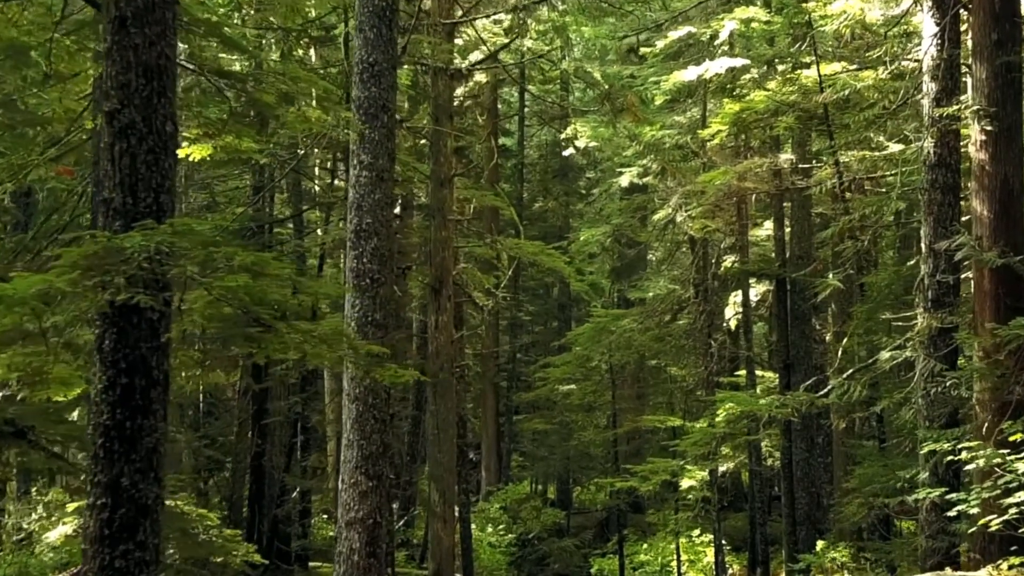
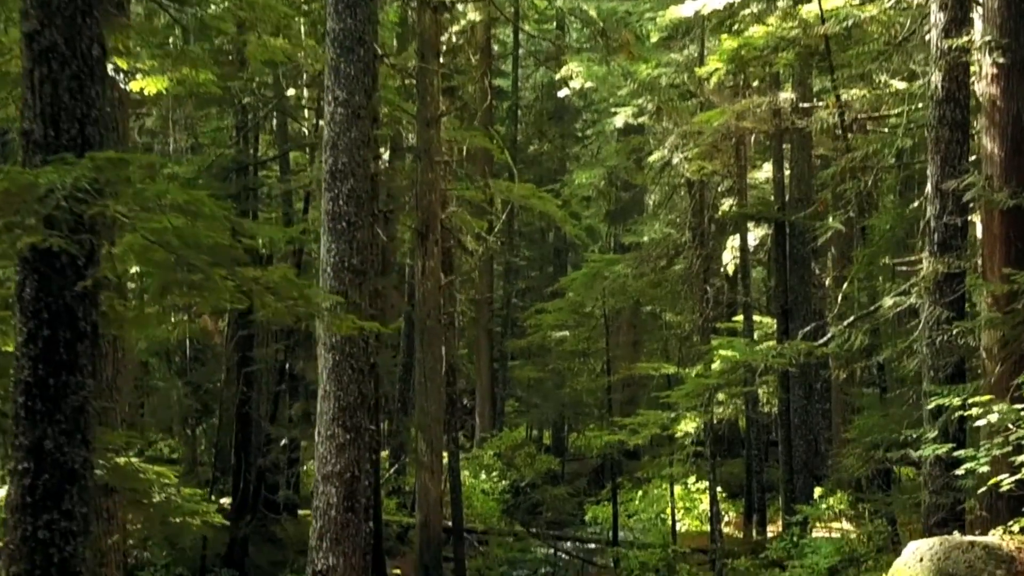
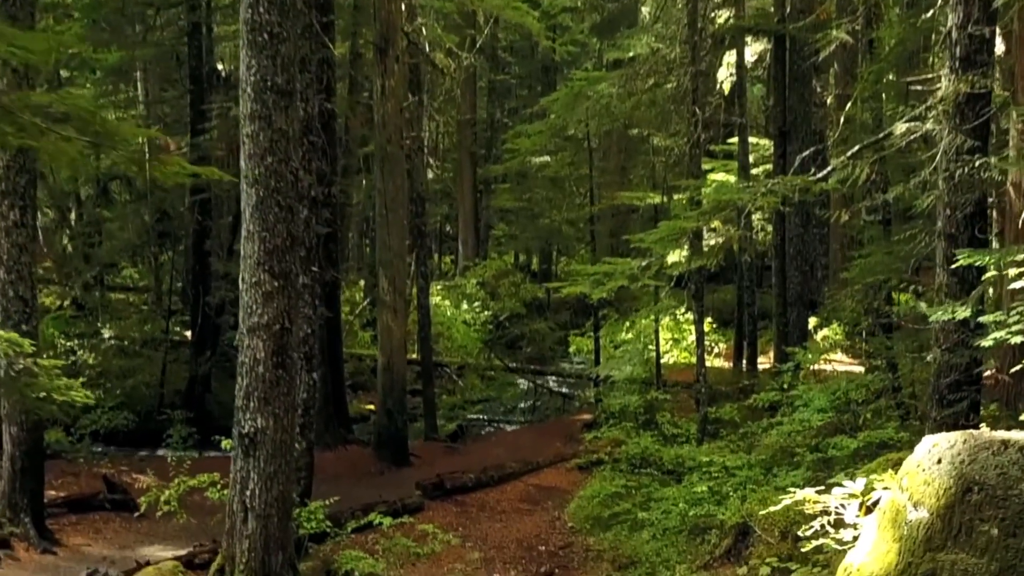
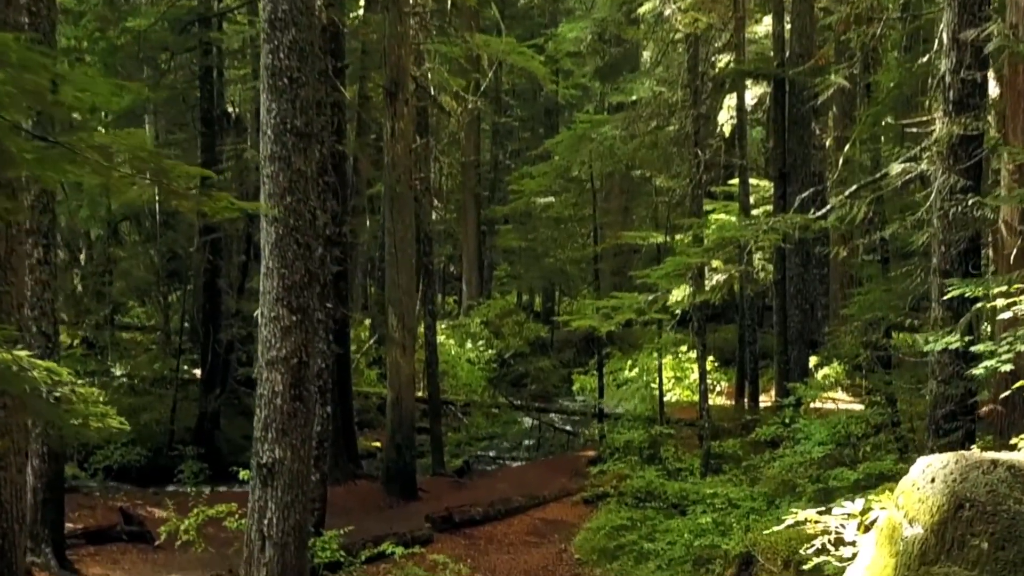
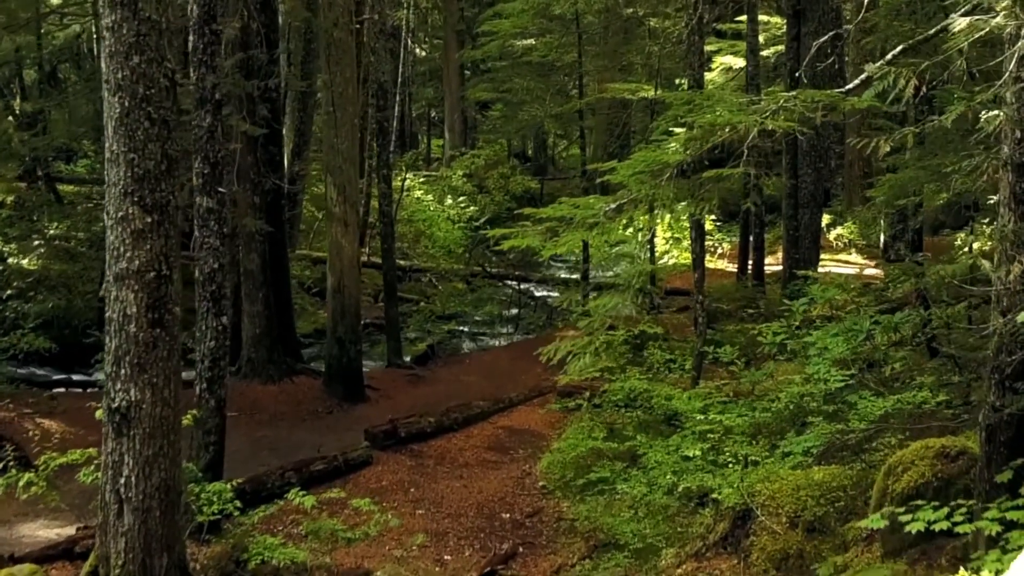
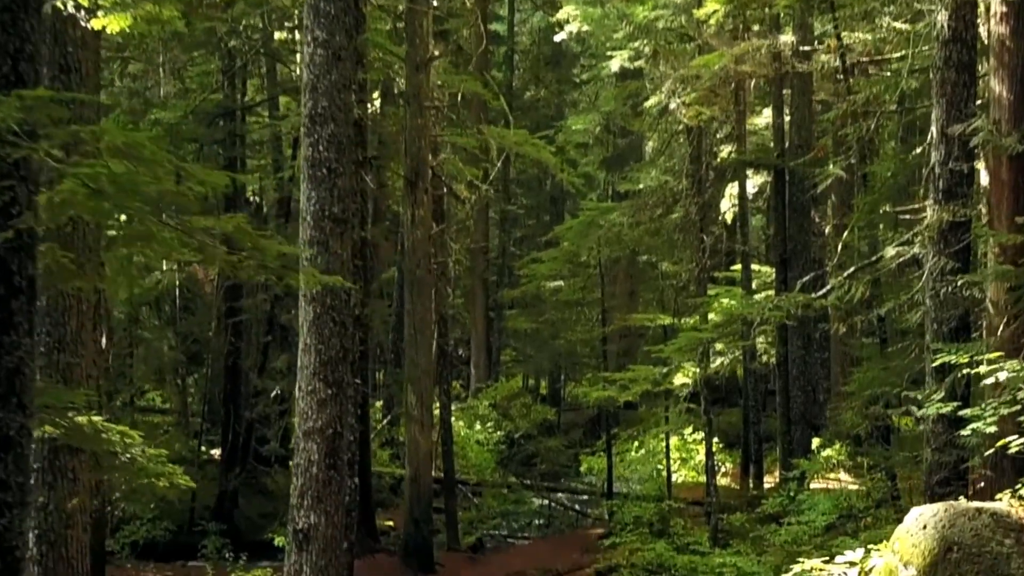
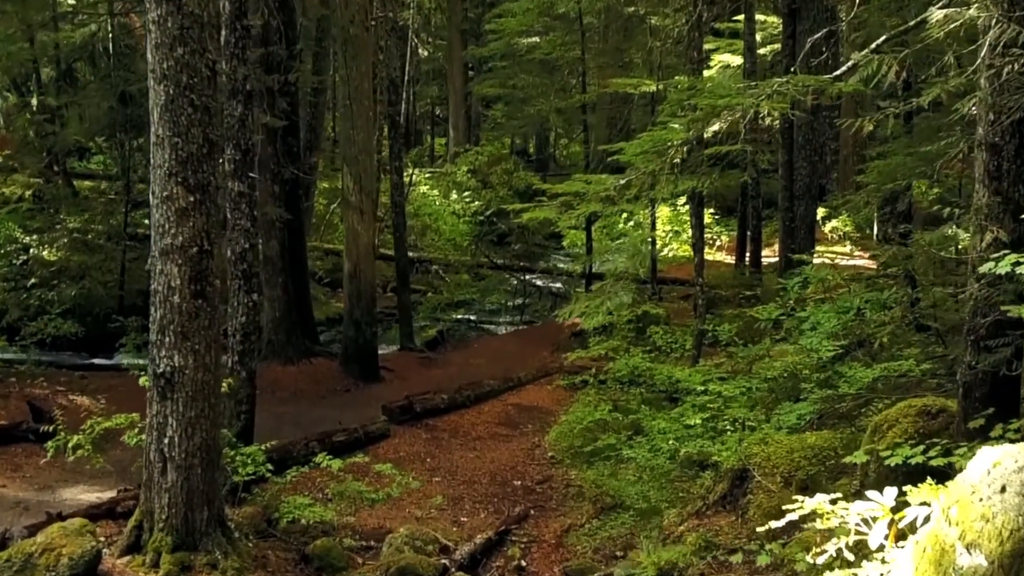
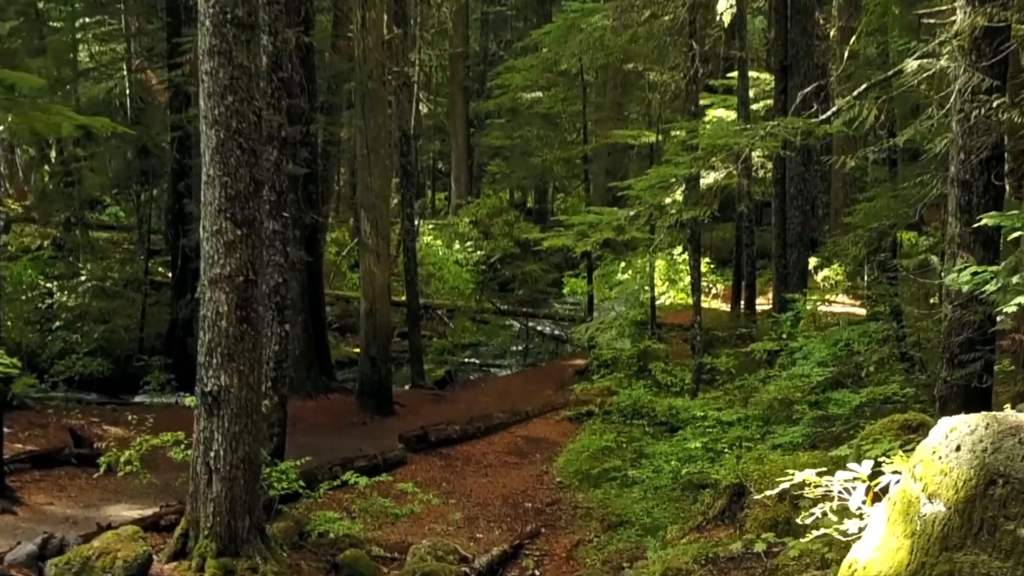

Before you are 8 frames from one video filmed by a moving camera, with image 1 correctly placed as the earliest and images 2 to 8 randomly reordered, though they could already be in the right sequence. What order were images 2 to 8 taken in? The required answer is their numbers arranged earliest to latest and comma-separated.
2, 6, 4, 3, 8, 7, 5
